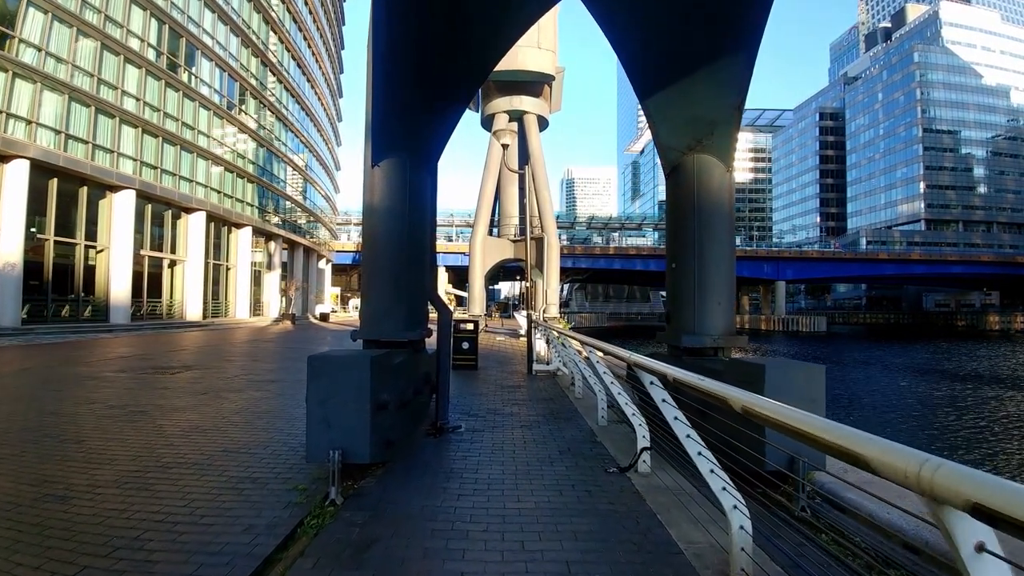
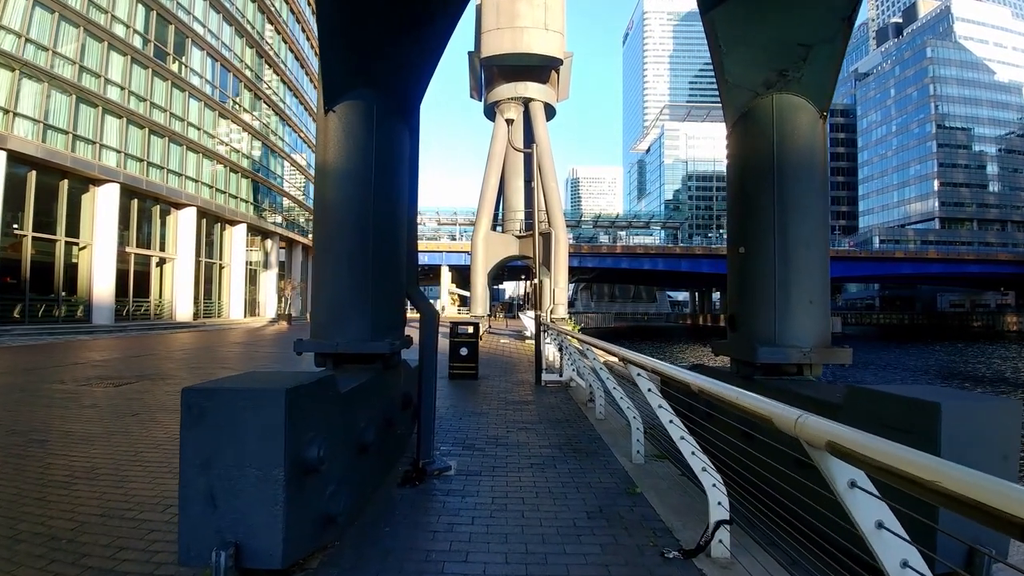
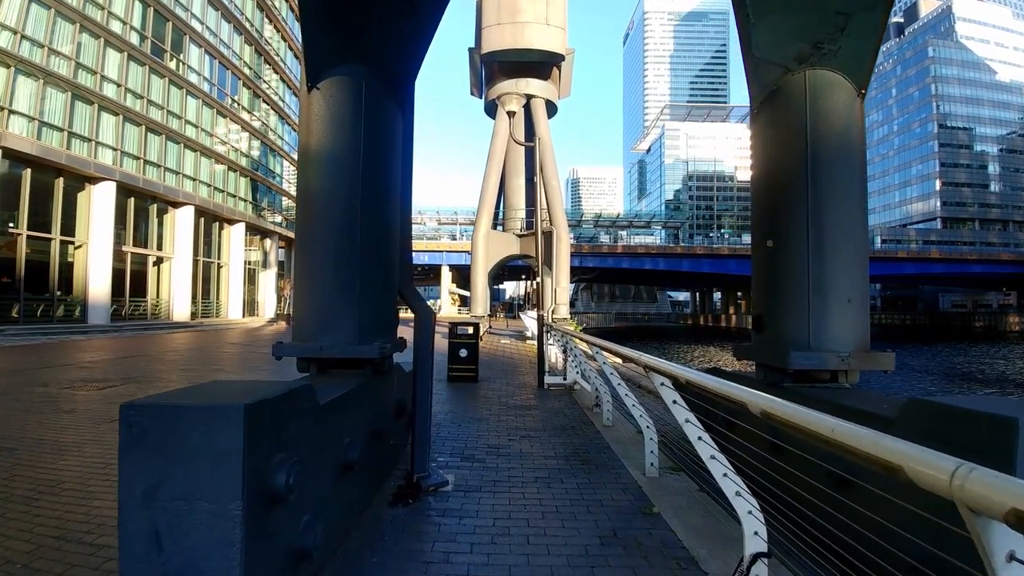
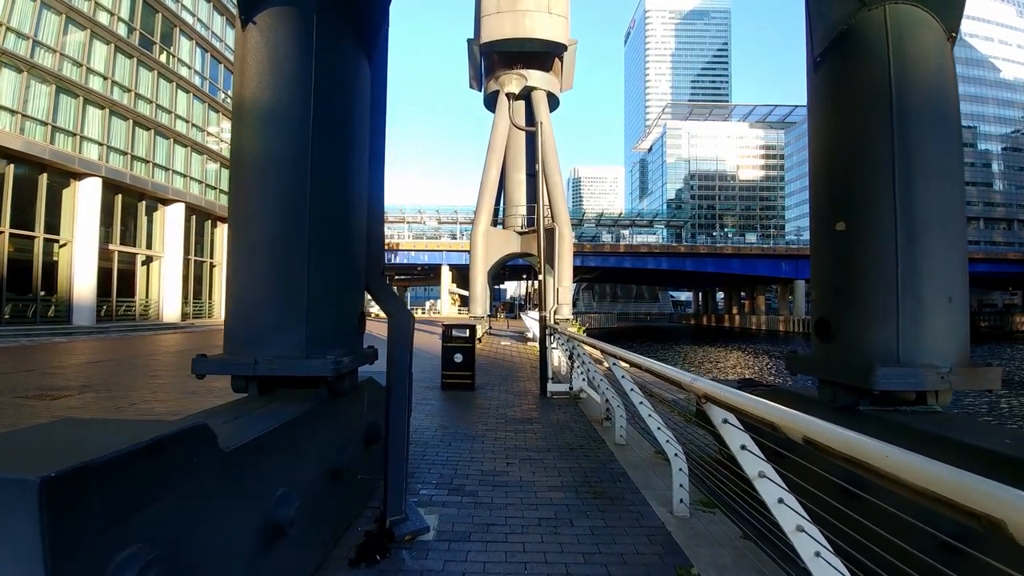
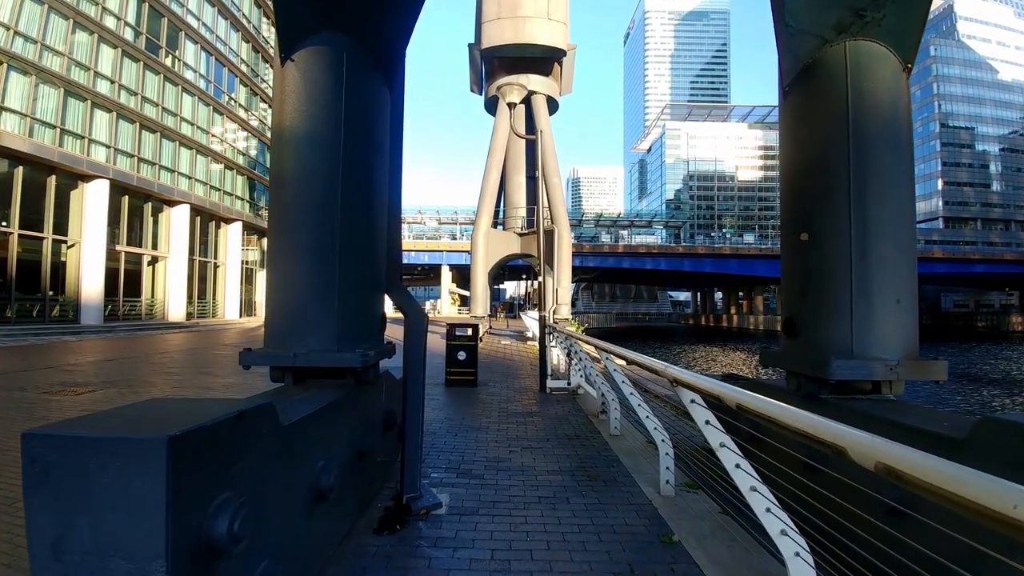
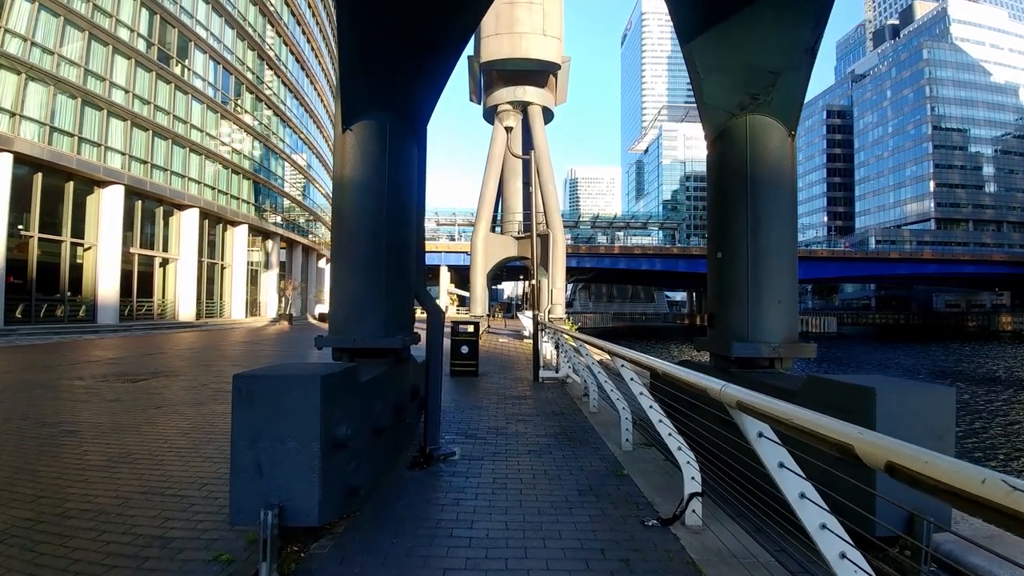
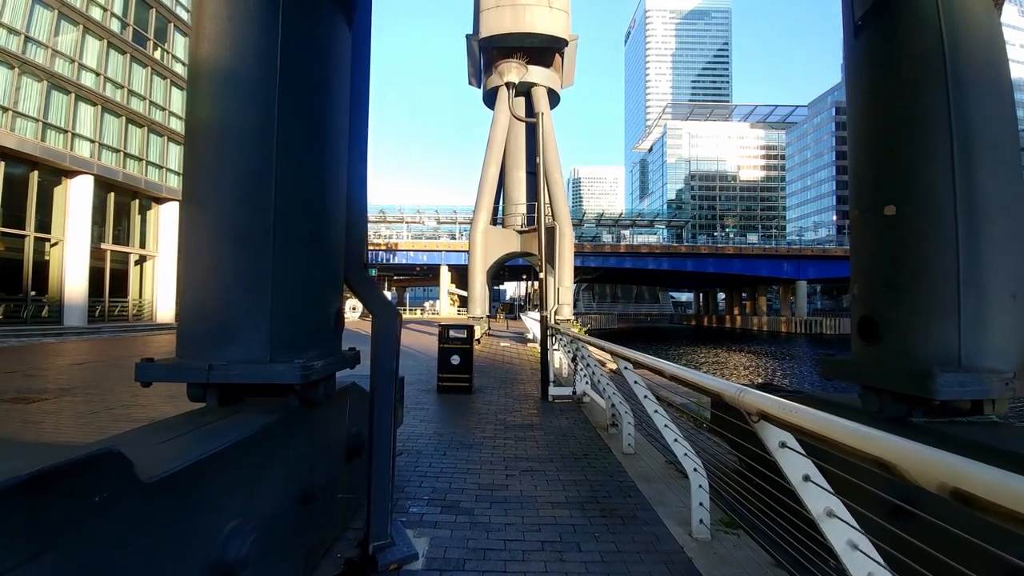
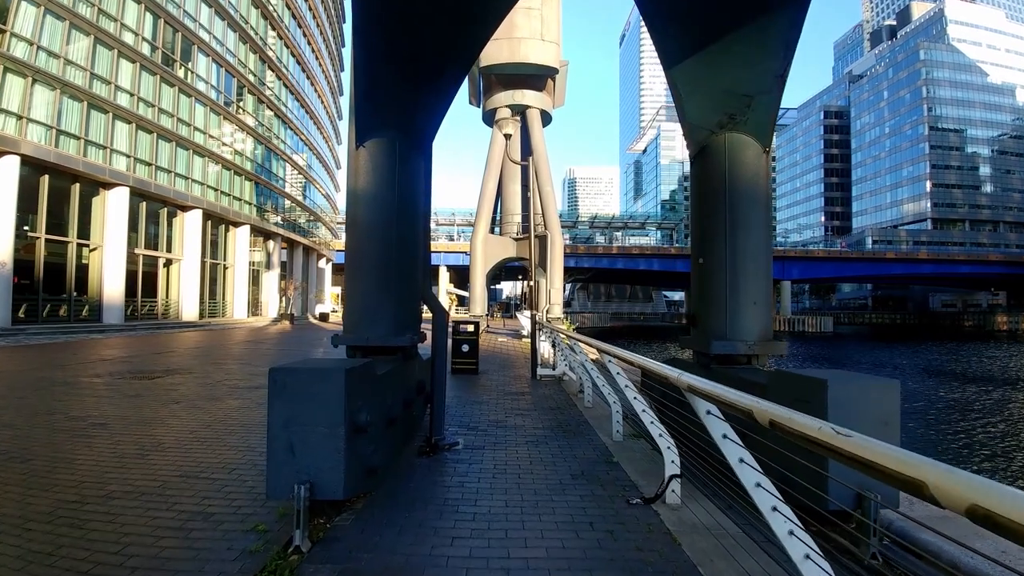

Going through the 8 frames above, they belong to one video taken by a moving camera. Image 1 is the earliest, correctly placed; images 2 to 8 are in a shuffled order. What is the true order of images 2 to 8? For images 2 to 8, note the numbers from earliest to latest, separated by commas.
8, 6, 2, 3, 5, 4, 7
